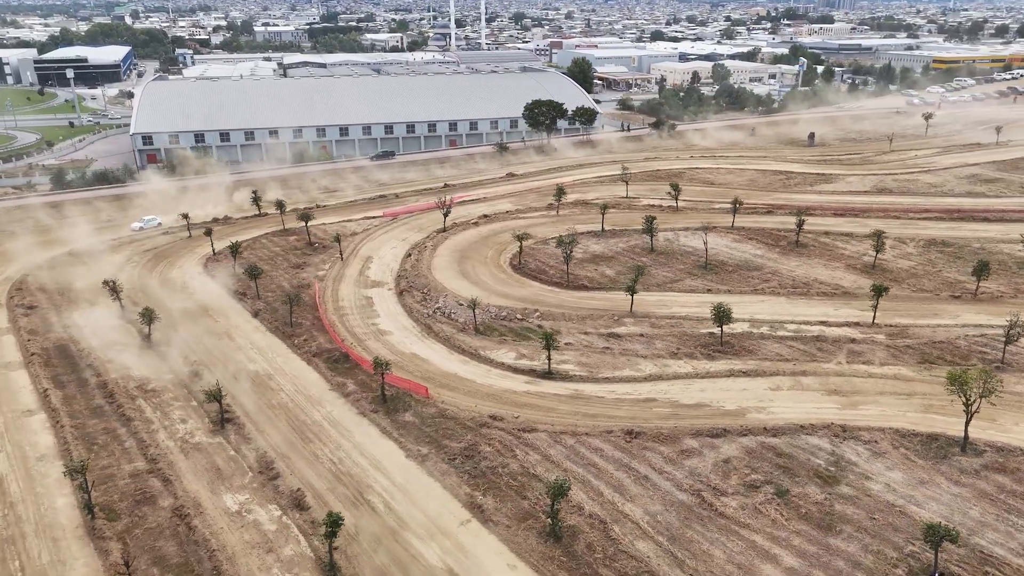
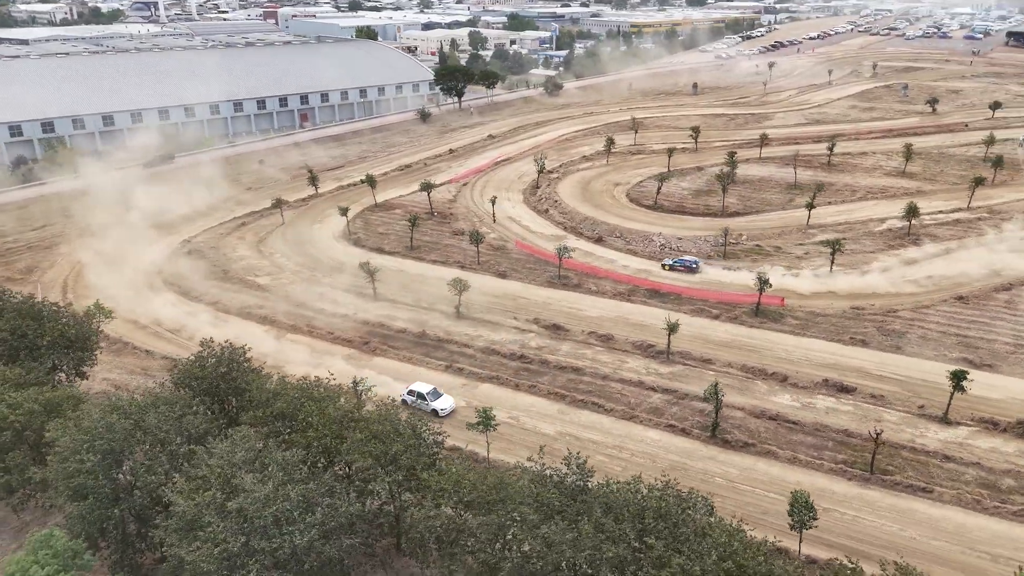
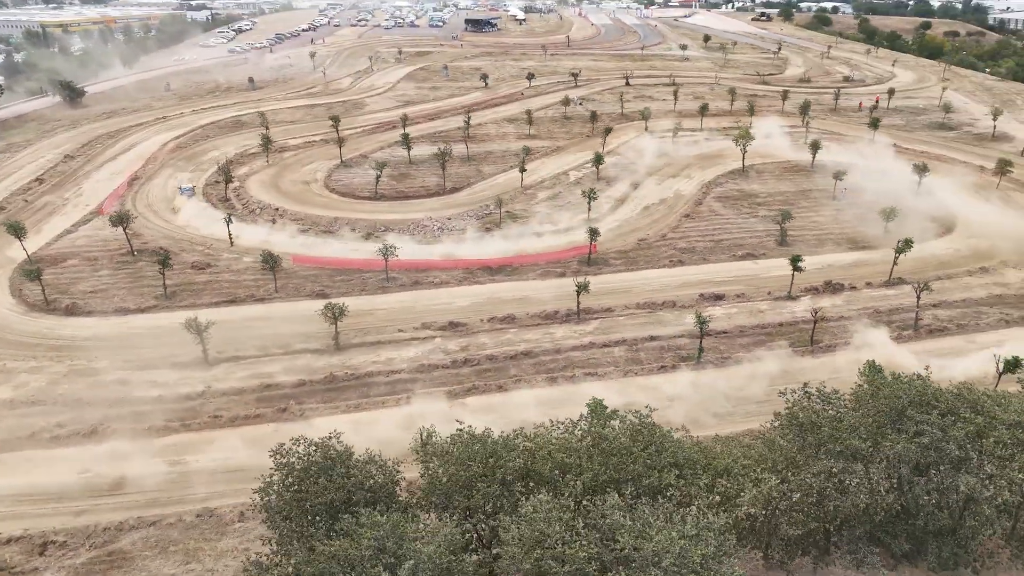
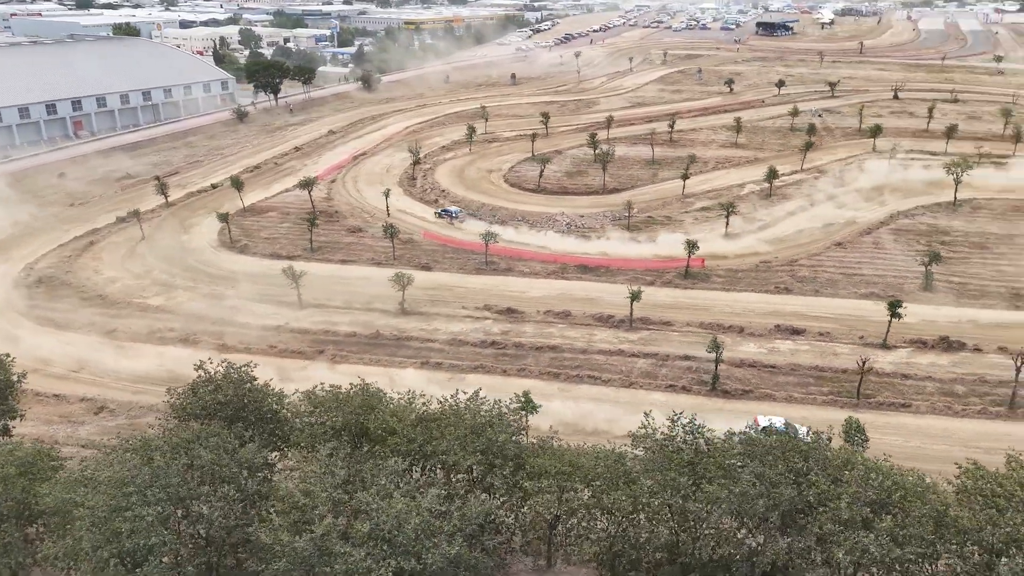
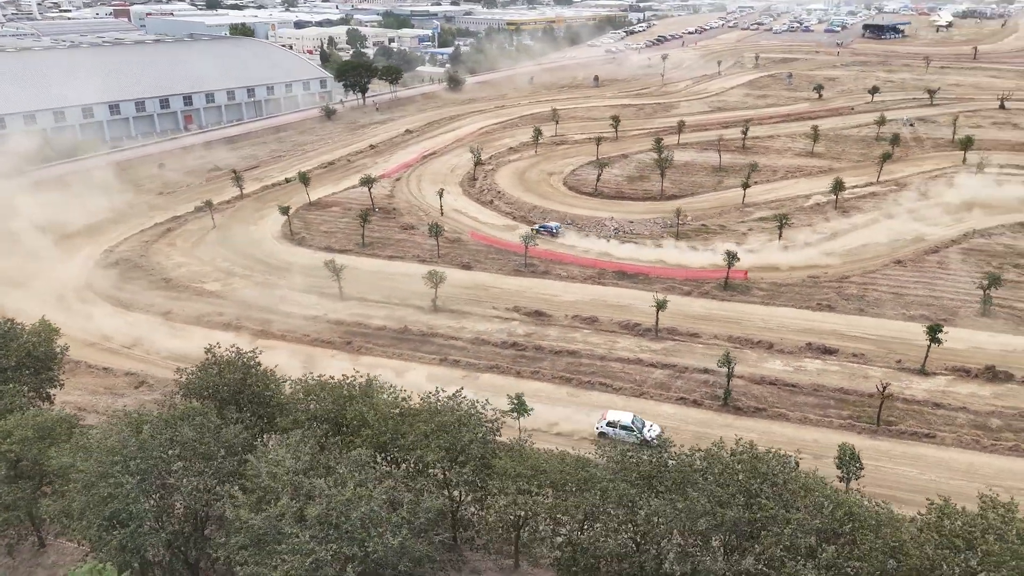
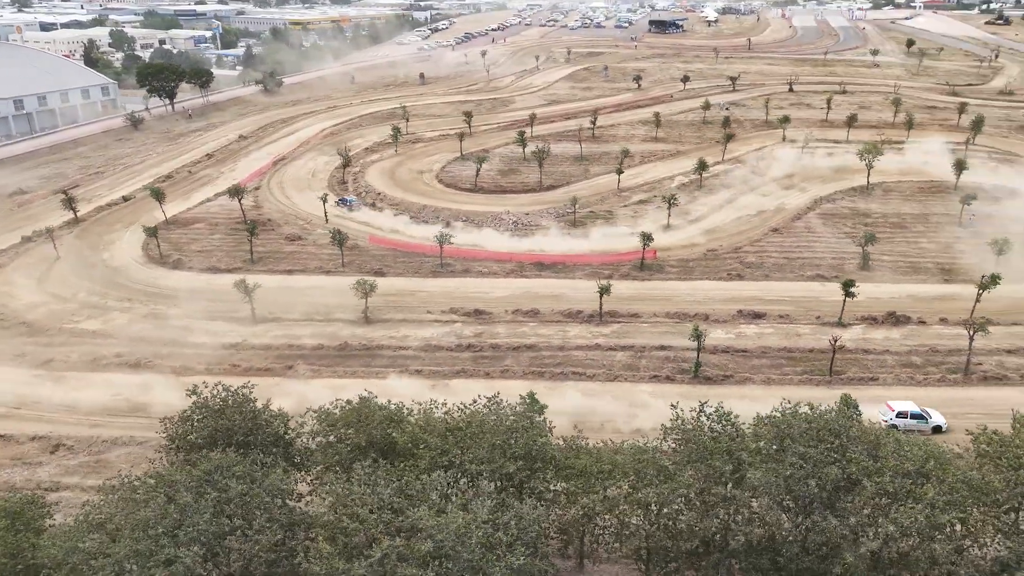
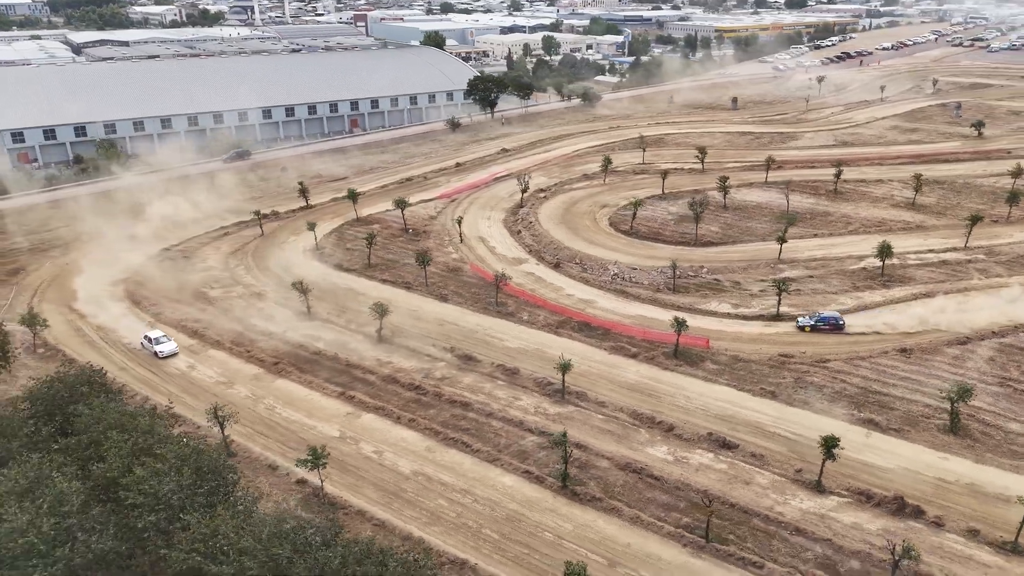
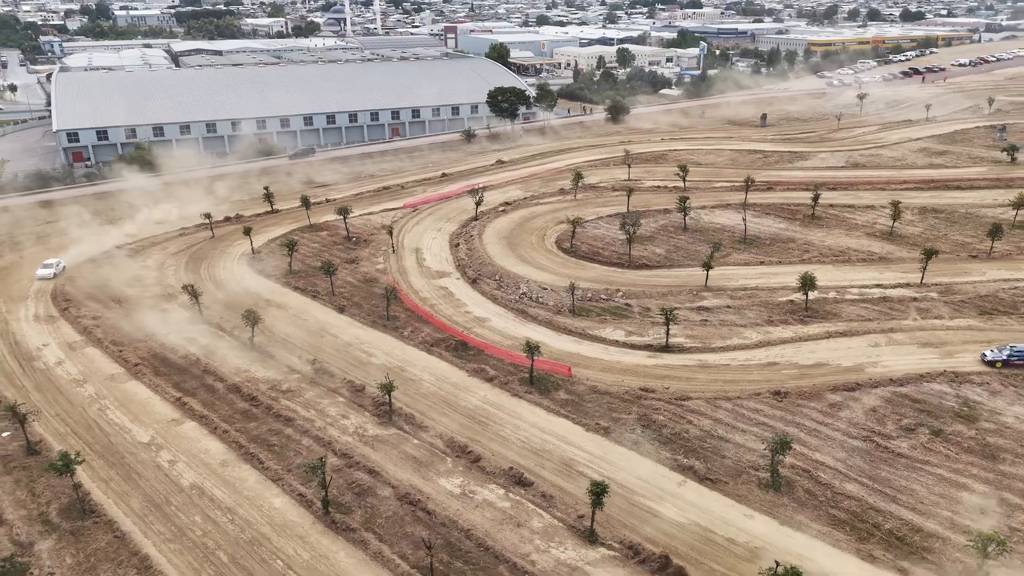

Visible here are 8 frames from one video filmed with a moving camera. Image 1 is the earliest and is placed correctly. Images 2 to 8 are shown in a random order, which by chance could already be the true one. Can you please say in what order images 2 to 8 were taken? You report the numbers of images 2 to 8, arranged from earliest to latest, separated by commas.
8, 7, 2, 5, 4, 6, 3
